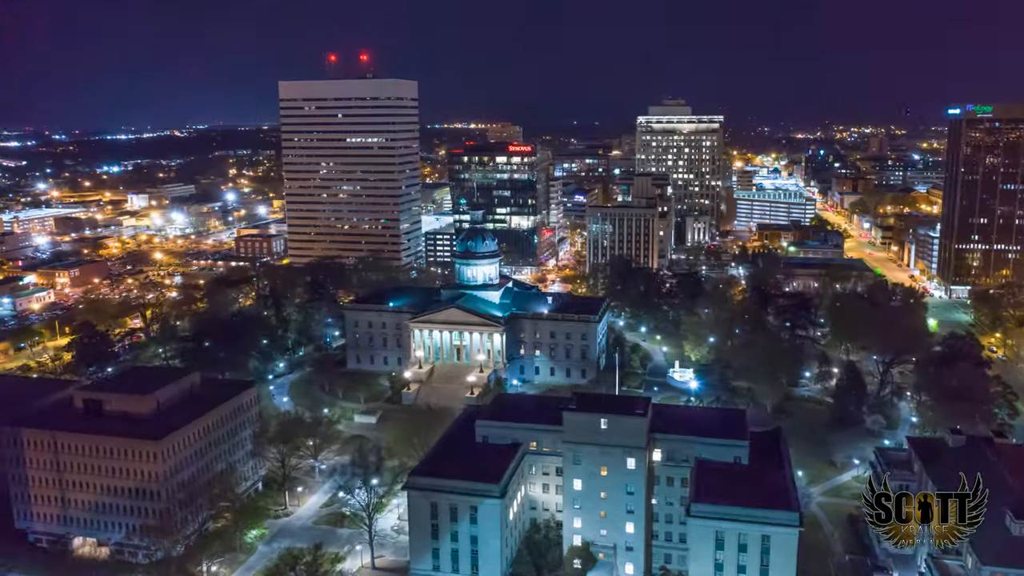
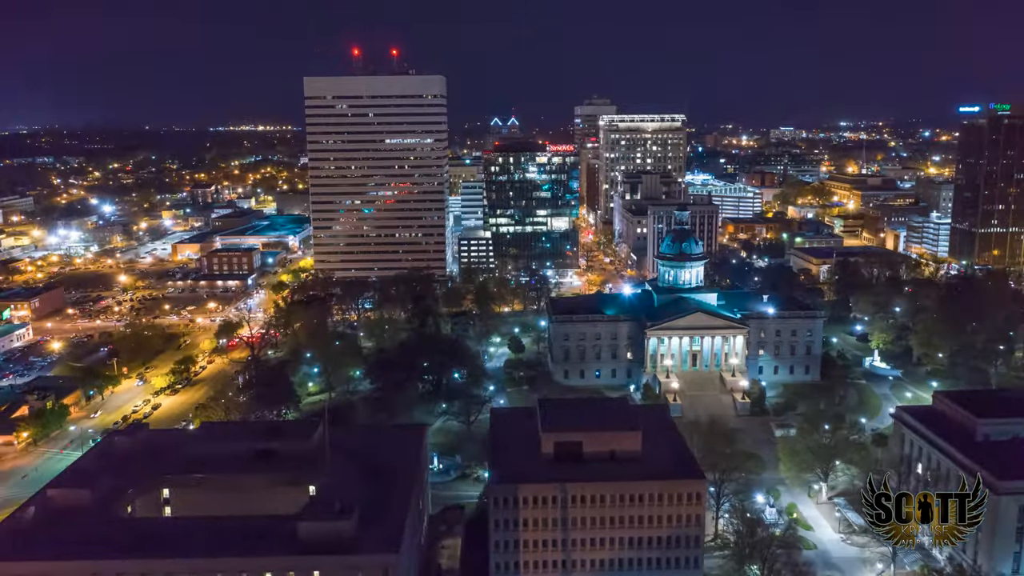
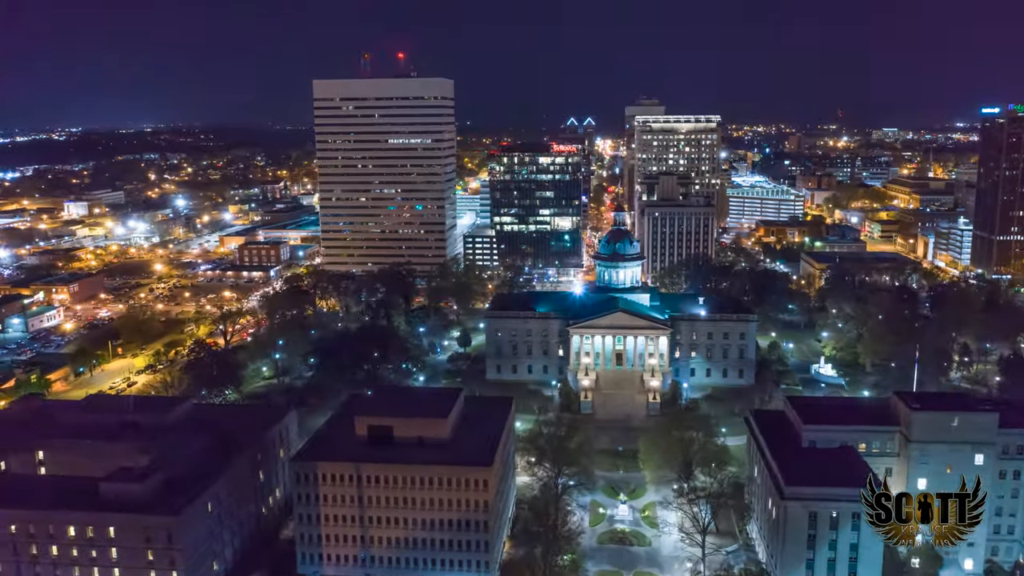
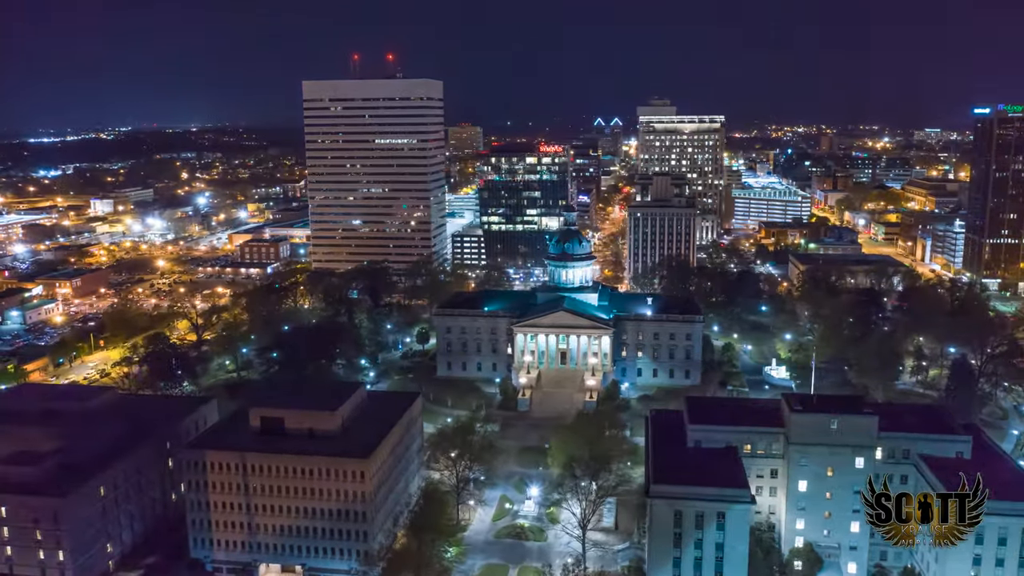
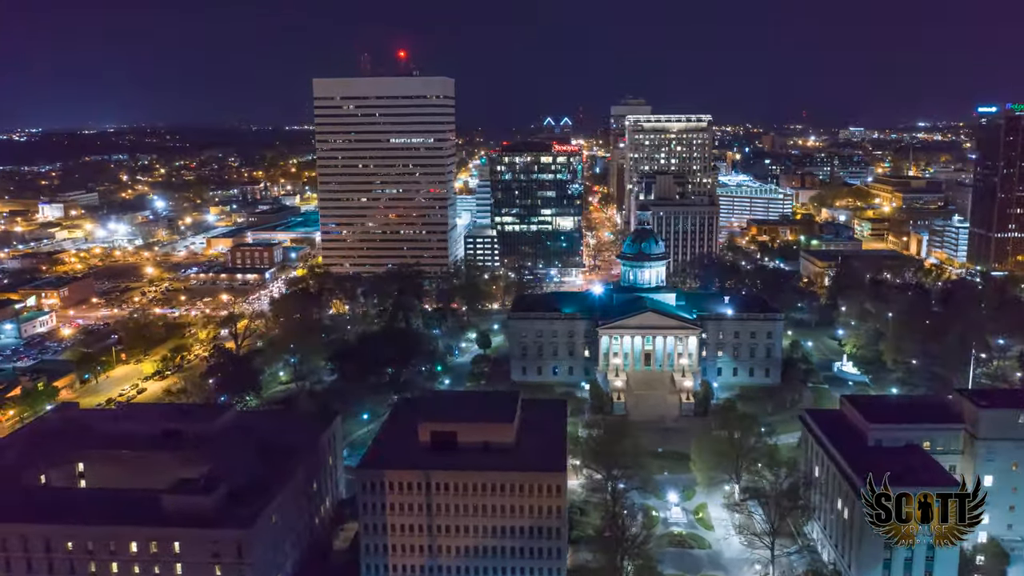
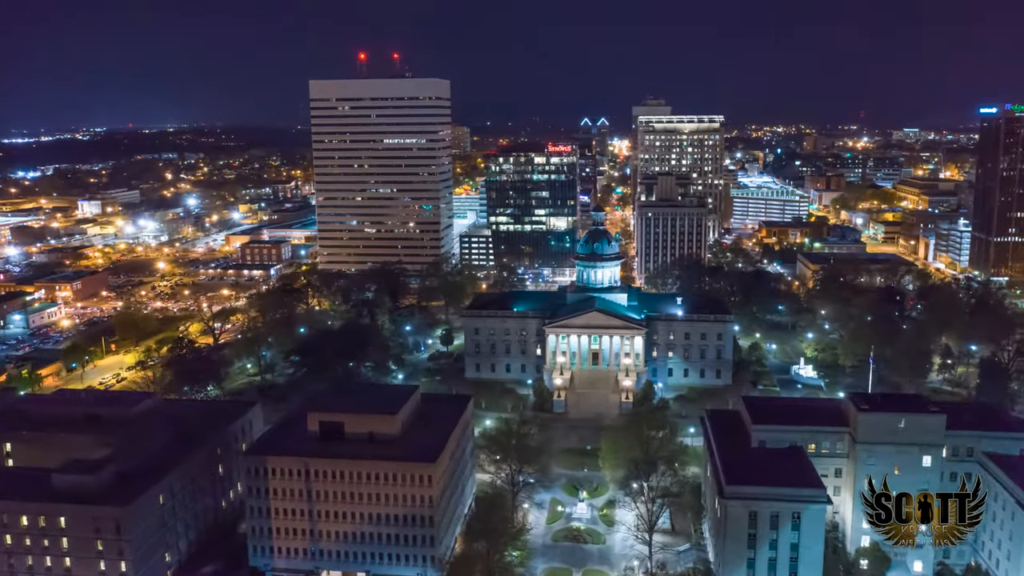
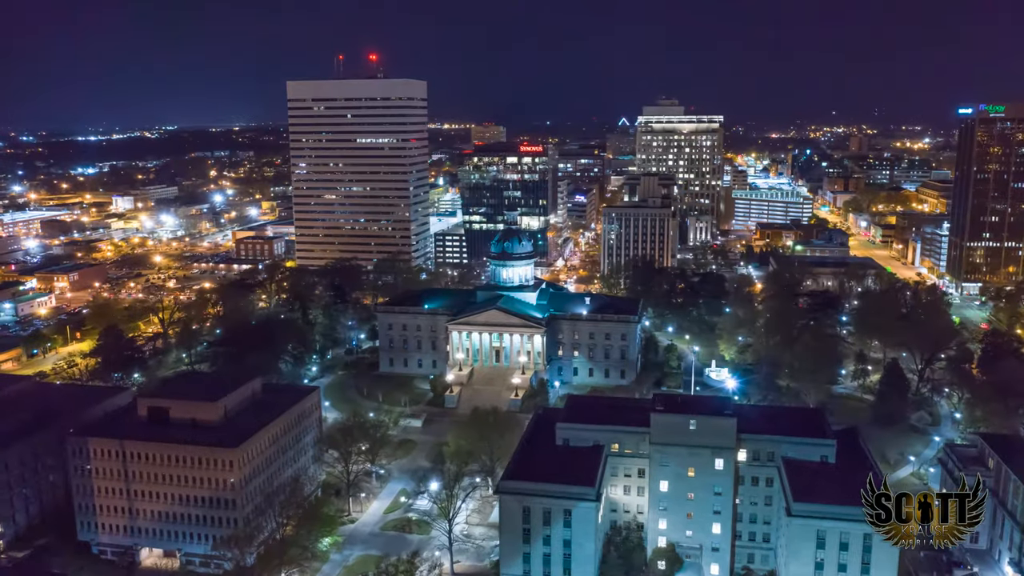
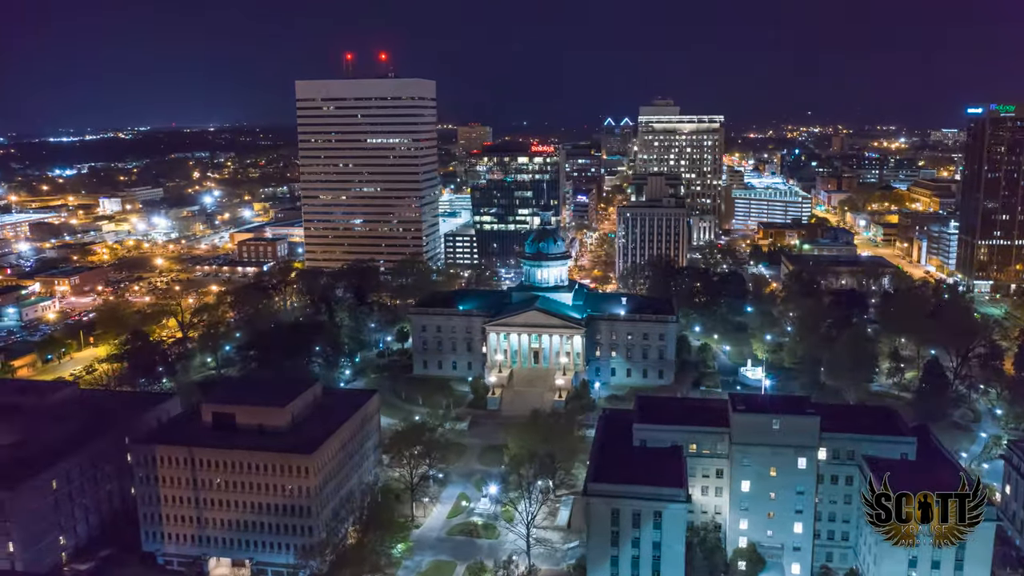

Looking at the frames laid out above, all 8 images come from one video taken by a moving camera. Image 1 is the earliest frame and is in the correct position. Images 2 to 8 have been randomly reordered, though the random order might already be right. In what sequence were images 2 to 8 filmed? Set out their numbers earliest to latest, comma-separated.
7, 8, 4, 6, 3, 5, 2
